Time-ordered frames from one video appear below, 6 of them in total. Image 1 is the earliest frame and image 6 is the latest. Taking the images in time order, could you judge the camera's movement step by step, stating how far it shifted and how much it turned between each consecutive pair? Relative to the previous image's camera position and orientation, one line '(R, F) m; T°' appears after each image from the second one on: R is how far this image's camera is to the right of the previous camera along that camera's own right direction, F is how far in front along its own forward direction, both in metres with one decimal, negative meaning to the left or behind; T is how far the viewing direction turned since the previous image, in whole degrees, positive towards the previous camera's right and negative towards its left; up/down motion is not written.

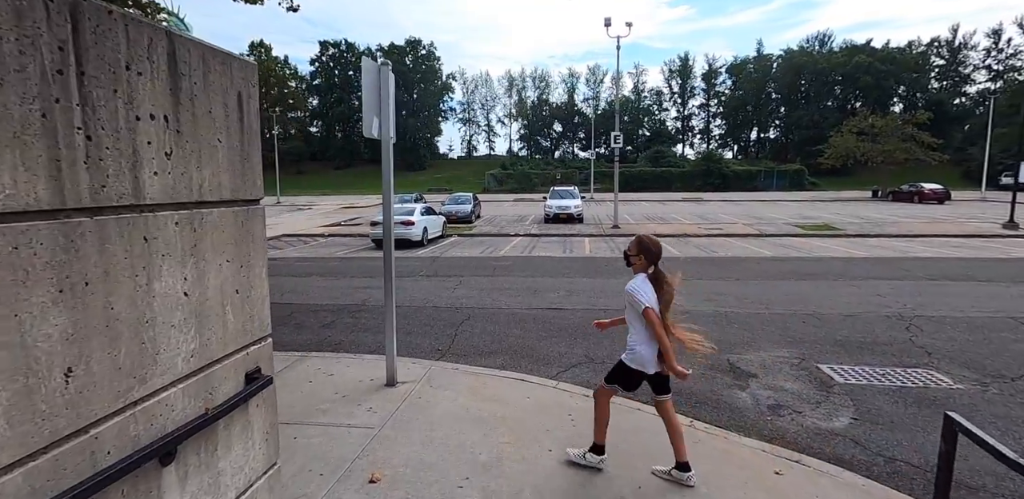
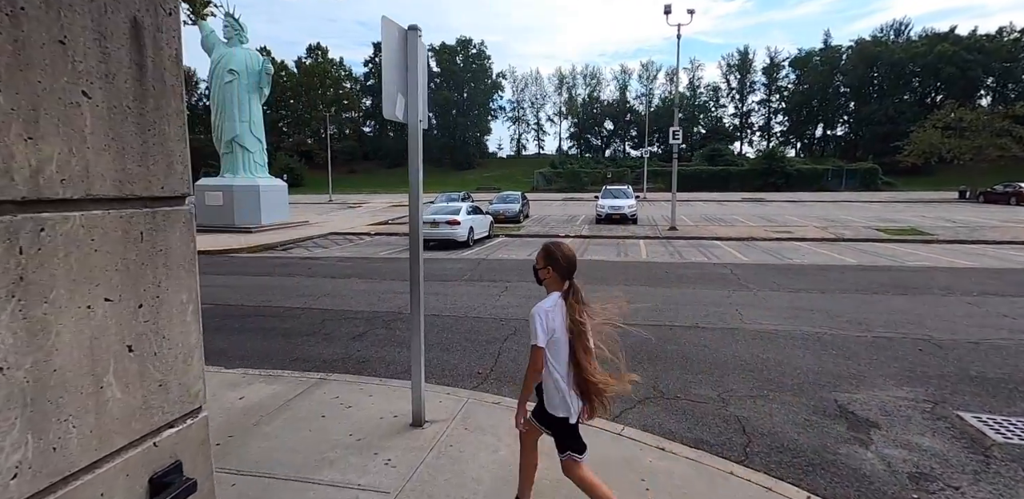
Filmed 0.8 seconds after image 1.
(-0.1, +0.9) m; -6°
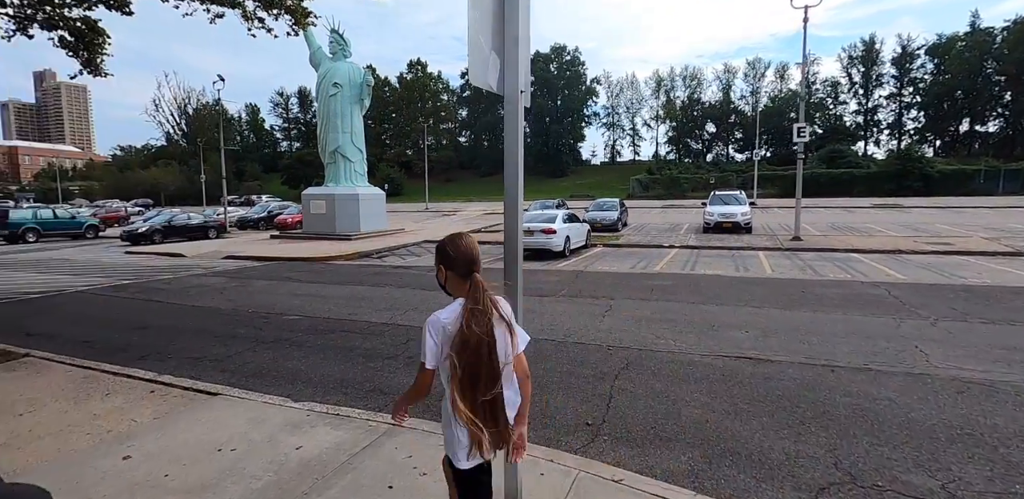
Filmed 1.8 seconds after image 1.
(-0.2, +1.1) m; -11°
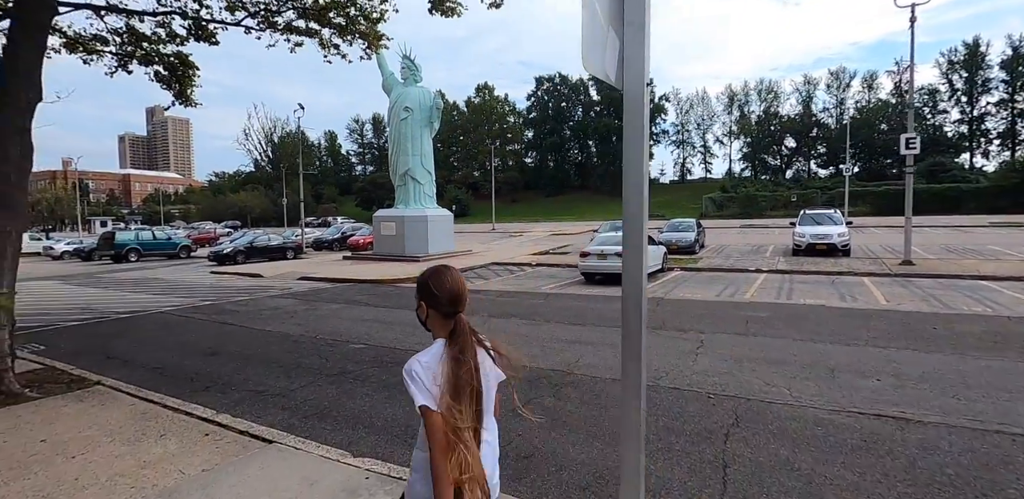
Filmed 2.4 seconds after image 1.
(-0.2, +0.7) m; -7°
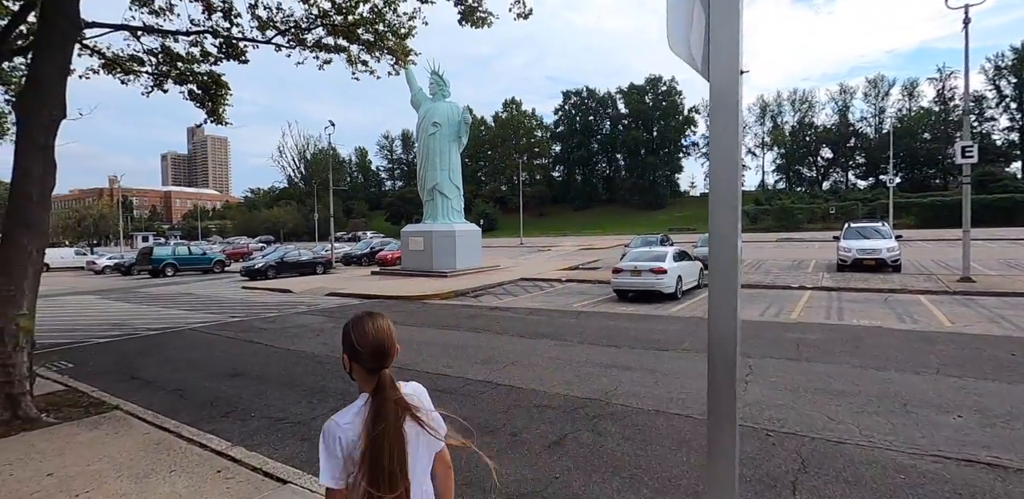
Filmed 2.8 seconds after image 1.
(-0.1, +0.4) m; -3°
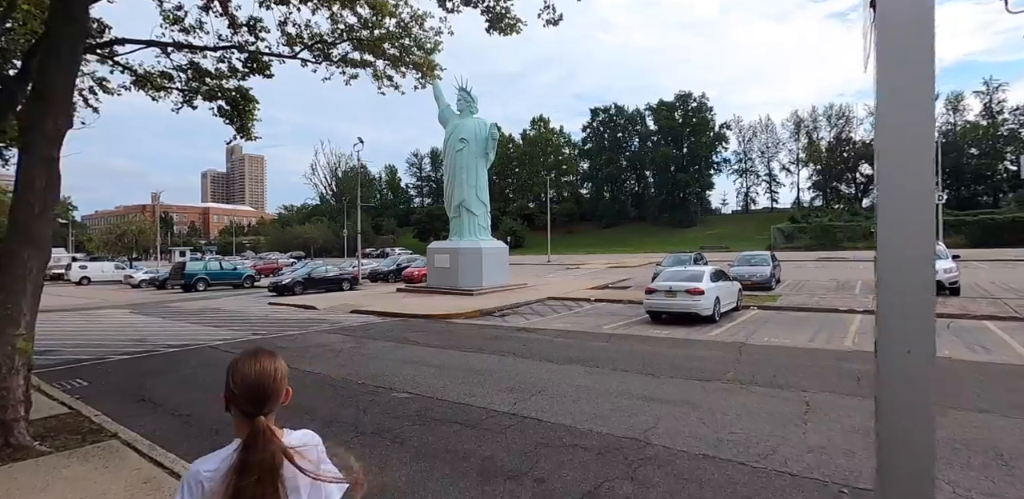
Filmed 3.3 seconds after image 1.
(0.0, +0.5) m; -3°
